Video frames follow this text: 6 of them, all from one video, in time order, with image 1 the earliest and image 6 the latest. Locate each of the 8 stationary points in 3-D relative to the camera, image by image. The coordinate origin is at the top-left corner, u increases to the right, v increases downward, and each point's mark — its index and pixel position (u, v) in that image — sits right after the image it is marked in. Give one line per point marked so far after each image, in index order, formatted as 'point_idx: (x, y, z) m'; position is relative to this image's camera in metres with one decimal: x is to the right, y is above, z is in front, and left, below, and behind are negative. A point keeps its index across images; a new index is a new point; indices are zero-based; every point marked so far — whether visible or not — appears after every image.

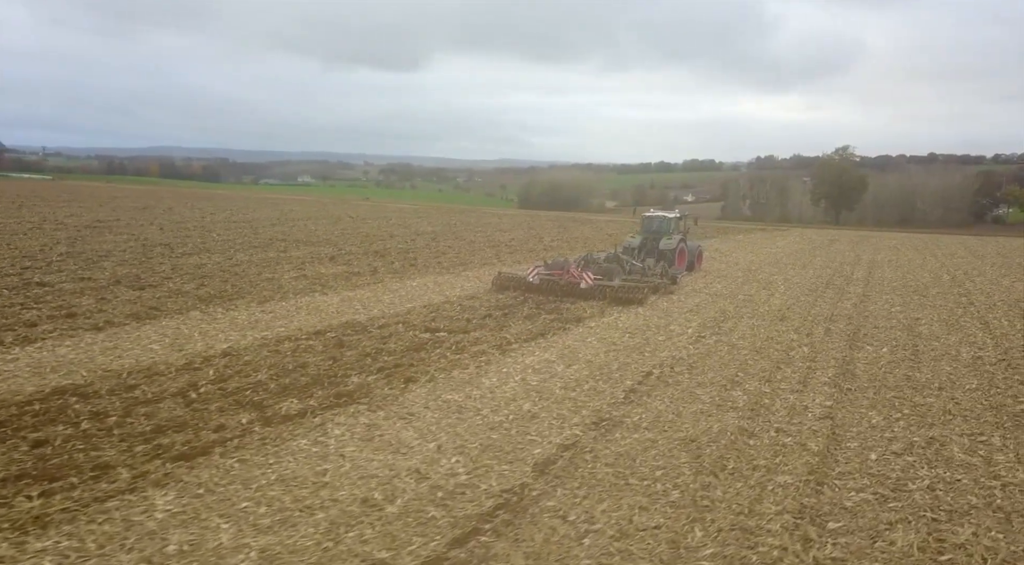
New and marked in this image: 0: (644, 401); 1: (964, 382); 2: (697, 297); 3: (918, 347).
0: (+1.3, -1.1, +6.3) m
1: (+5.3, -1.2, +7.5) m
2: (+3.9, -0.3, +14.0) m
3: (+5.9, -0.9, +9.4) m
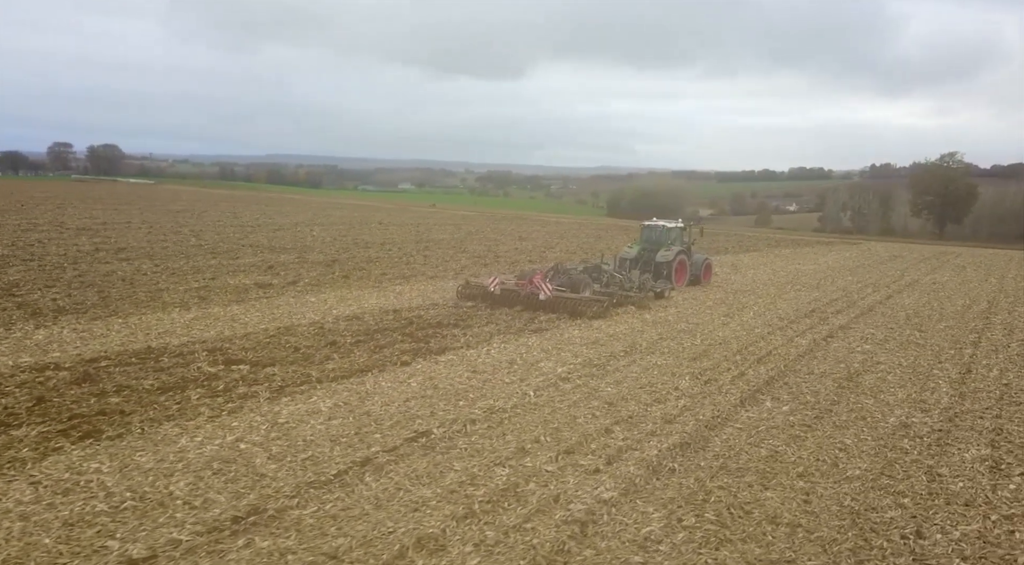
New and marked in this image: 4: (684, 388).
0: (-1.1, -1.4, +4.7) m
1: (+3.0, -1.6, +5.6) m
2: (+2.2, -0.7, +12.3) m
3: (+3.8, -1.4, +7.5) m
4: (+2.0, -1.3, +7.7) m
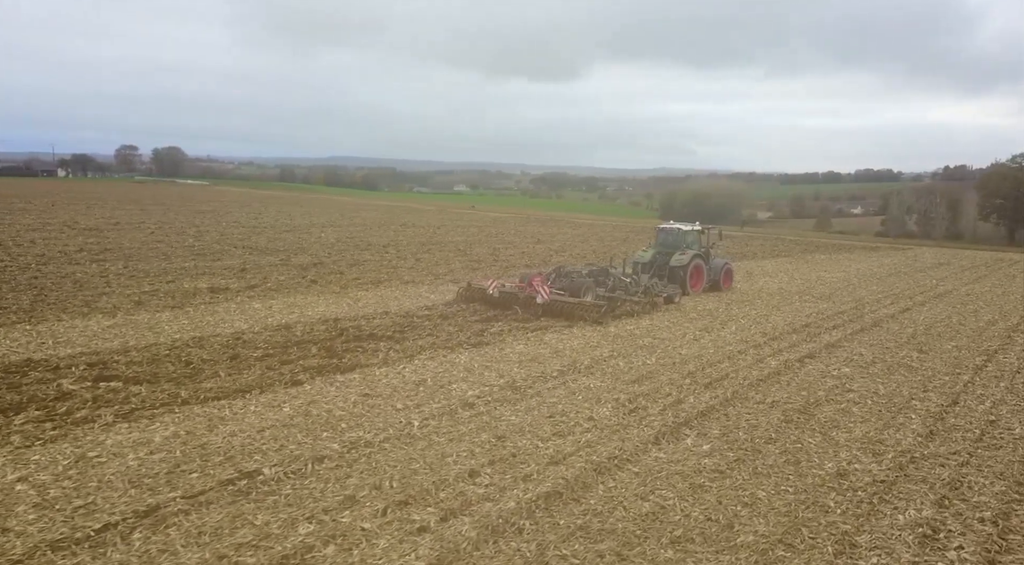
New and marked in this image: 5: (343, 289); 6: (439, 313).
0: (-2.4, -1.6, +4.0) m
1: (+1.8, -1.7, +4.7) m
2: (+1.3, -0.9, +11.3) m
3: (+2.7, -1.6, +6.5) m
4: (+0.9, -1.4, +6.7) m
5: (-3.9, -0.2, +14.8) m
6: (-1.5, -0.6, +12.4) m
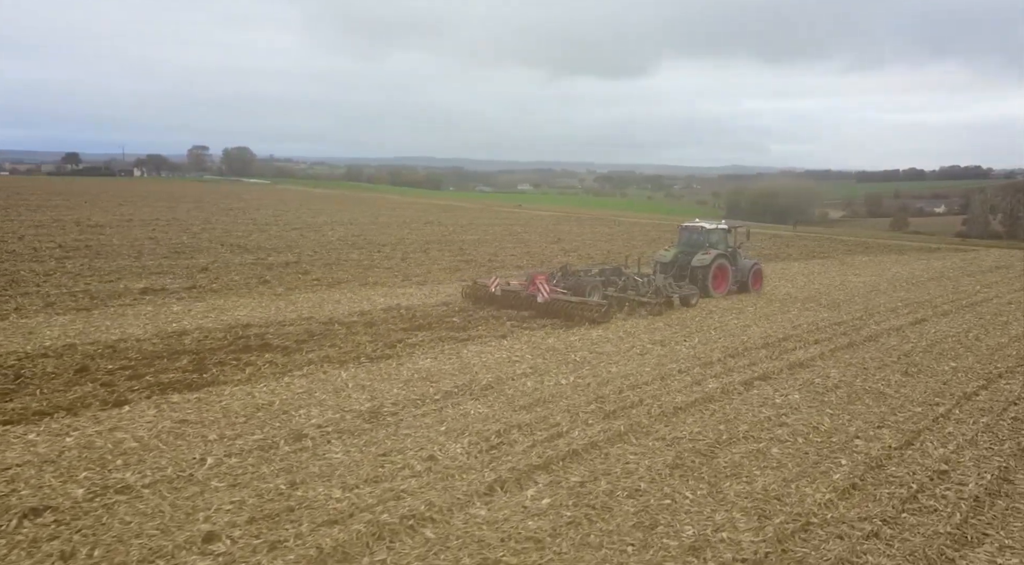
0: (-4.1, -1.7, +3.1) m
1: (+0.1, -1.9, +3.5) m
2: (+0.1, -1.0, +10.2) m
3: (+1.1, -1.7, +5.3) m
4: (-0.6, -1.5, +5.7) m
5: (-4.9, -0.2, +14.1) m
6: (-2.6, -0.7, +11.5) m
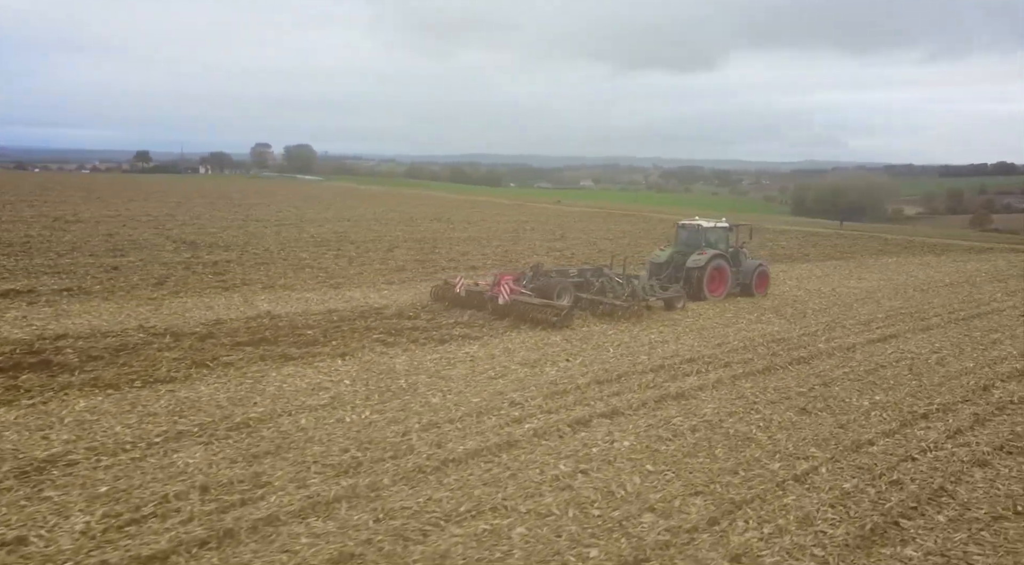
0: (-6.8, -1.8, +2.0) m
1: (-2.6, -2.1, +2.2) m
2: (-2.2, -1.2, +8.8) m
3: (-1.5, -1.9, +3.8) m
4: (-3.2, -1.7, +4.3) m
5: (-6.9, -0.3, +13.0) m
6: (-4.8, -0.8, +10.3) m
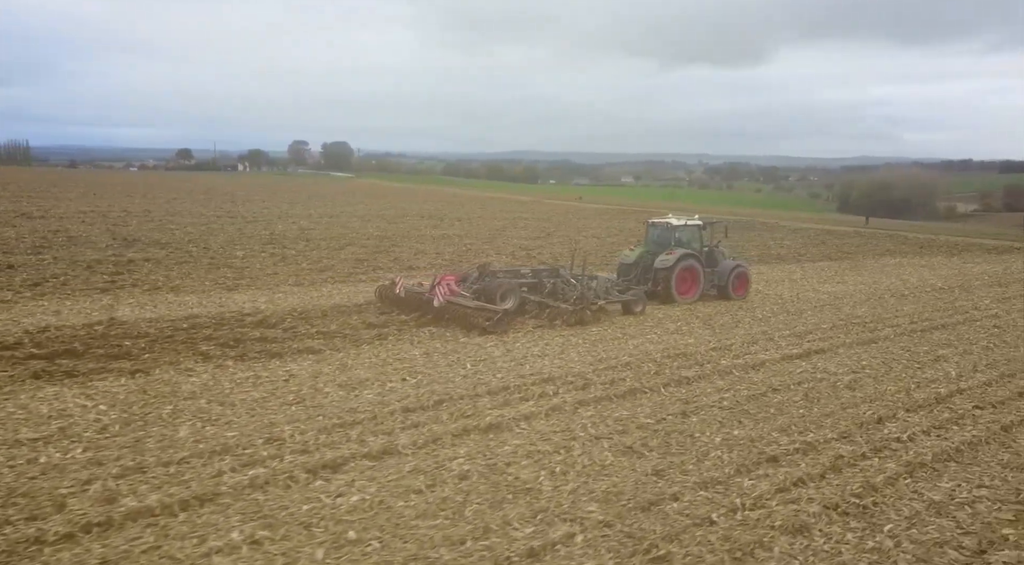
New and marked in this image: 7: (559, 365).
0: (-9.4, -1.9, +1.1) m
1: (-5.2, -2.2, +1.1) m
2: (-4.6, -1.3, +7.7) m
3: (-4.0, -2.1, +2.7) m
4: (-5.7, -1.9, +3.3) m
5: (-9.2, -0.3, +12.0) m
6: (-7.1, -0.9, +9.3) m
7: (+0.6, -1.3, +10.1) m
